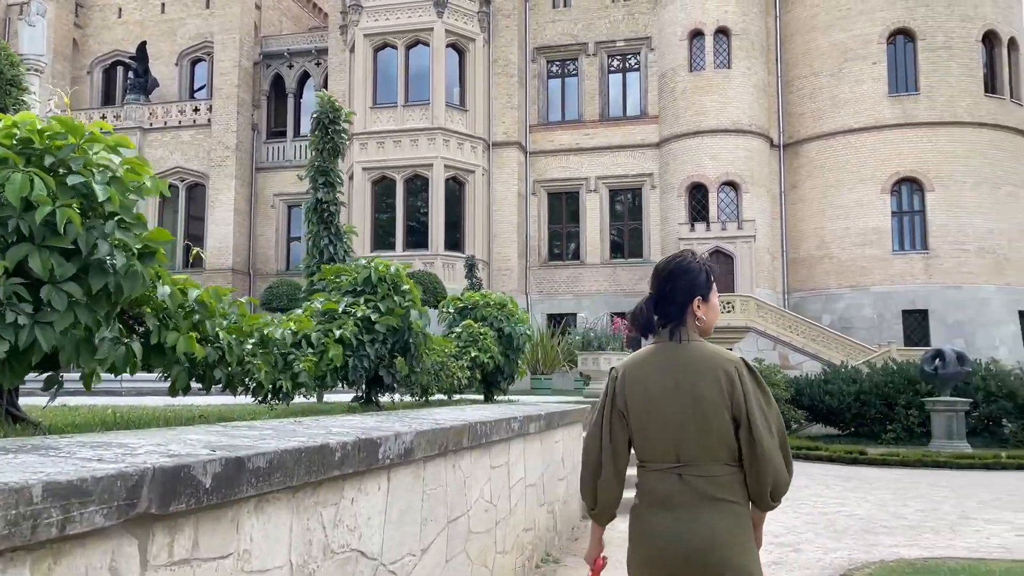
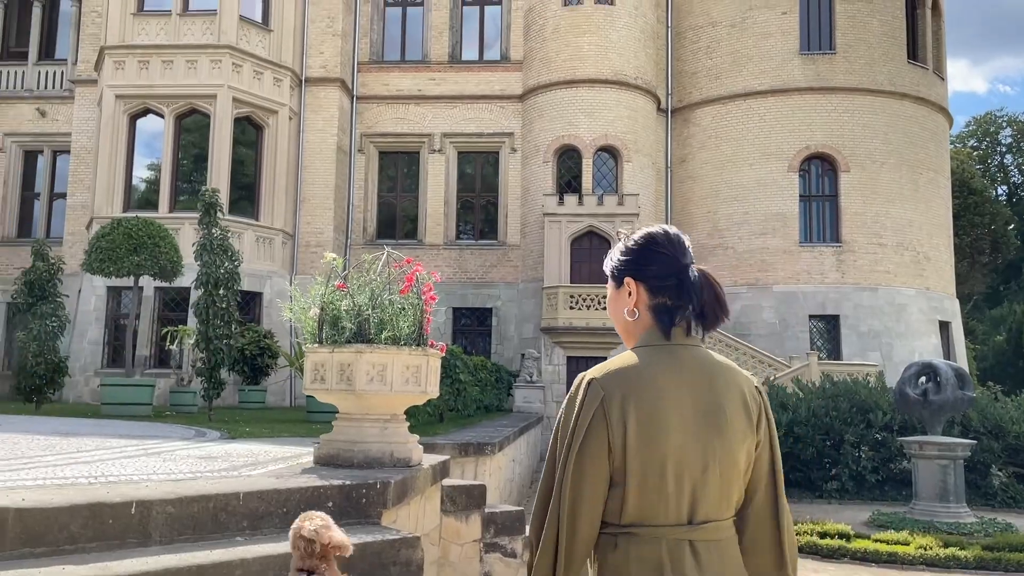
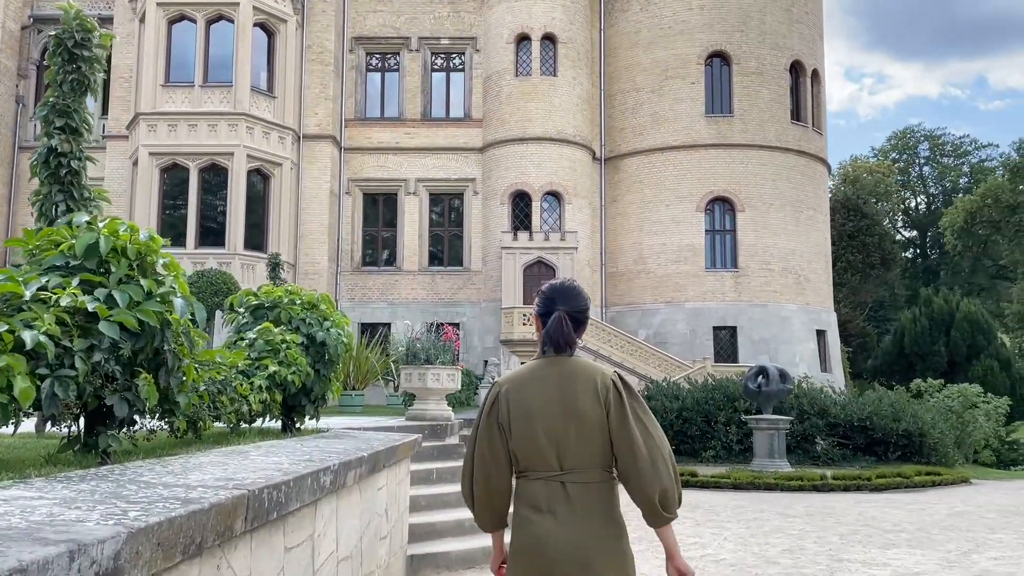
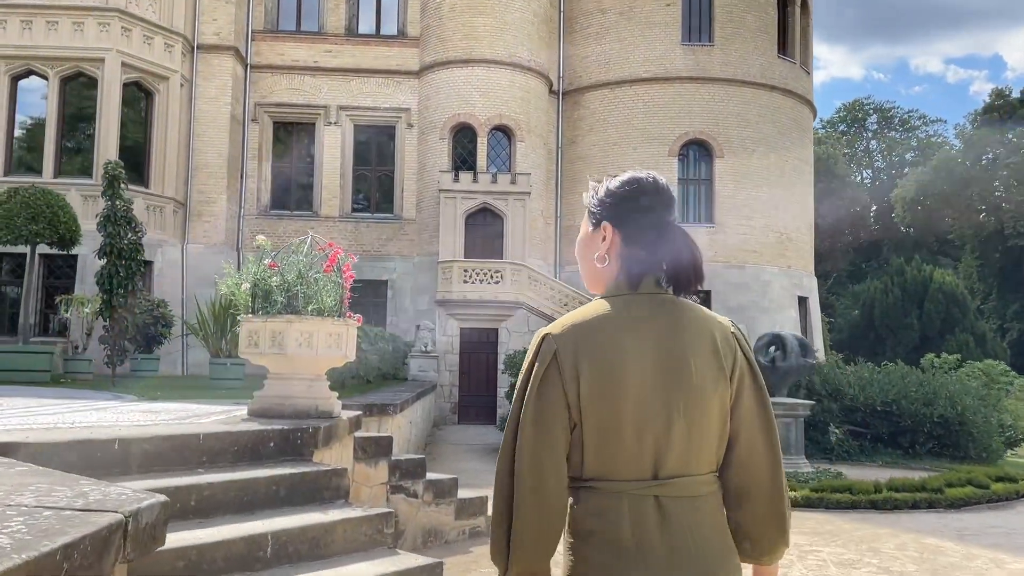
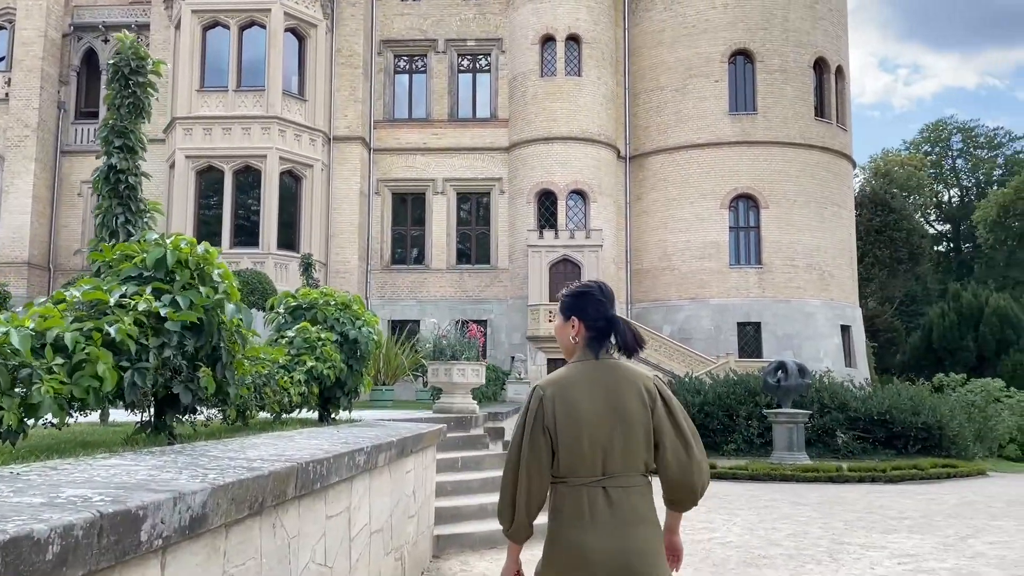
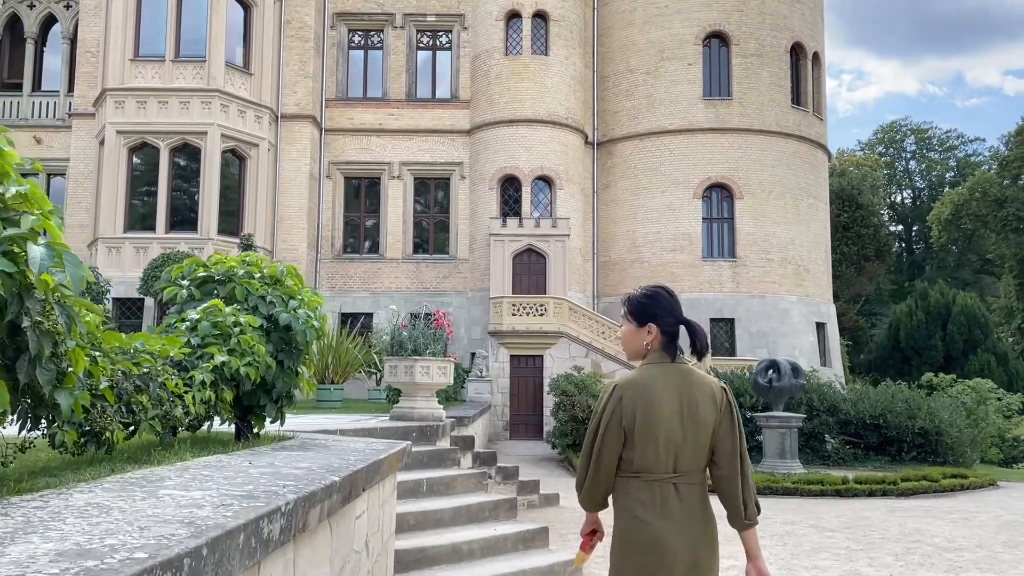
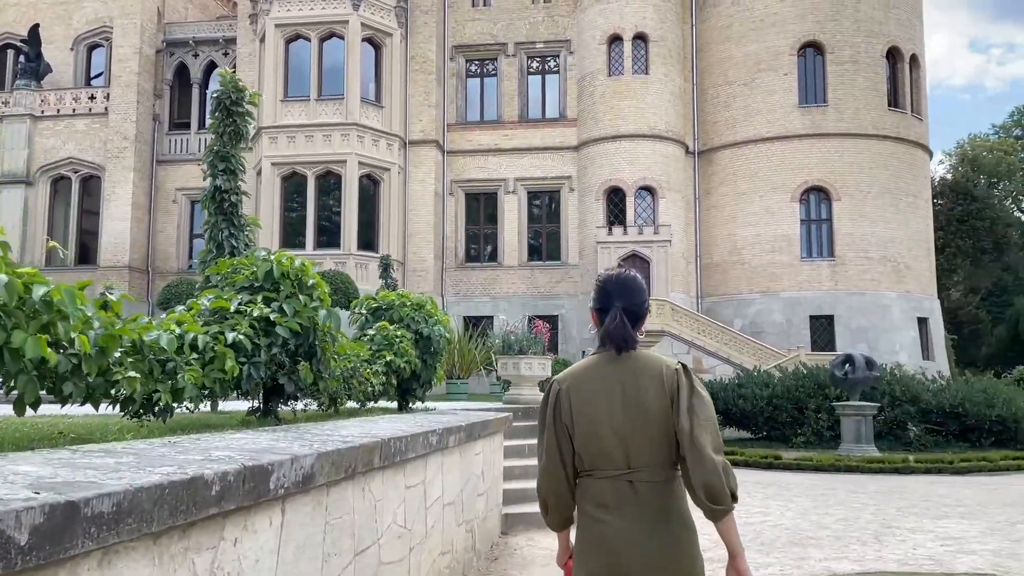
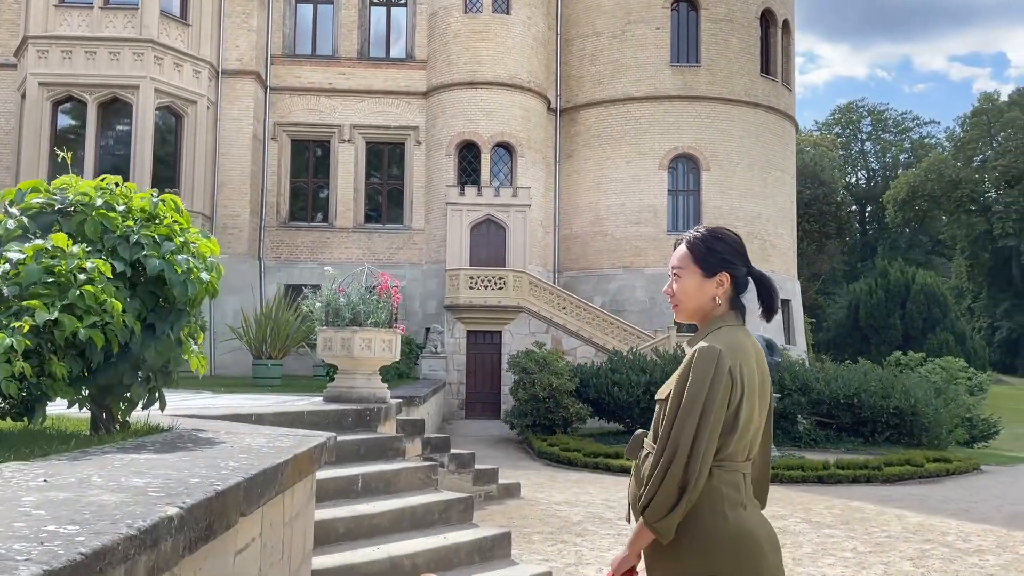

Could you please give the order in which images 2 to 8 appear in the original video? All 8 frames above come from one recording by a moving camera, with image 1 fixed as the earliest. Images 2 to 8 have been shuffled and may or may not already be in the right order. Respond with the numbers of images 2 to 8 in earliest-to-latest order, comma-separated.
7, 5, 3, 6, 8, 4, 2
